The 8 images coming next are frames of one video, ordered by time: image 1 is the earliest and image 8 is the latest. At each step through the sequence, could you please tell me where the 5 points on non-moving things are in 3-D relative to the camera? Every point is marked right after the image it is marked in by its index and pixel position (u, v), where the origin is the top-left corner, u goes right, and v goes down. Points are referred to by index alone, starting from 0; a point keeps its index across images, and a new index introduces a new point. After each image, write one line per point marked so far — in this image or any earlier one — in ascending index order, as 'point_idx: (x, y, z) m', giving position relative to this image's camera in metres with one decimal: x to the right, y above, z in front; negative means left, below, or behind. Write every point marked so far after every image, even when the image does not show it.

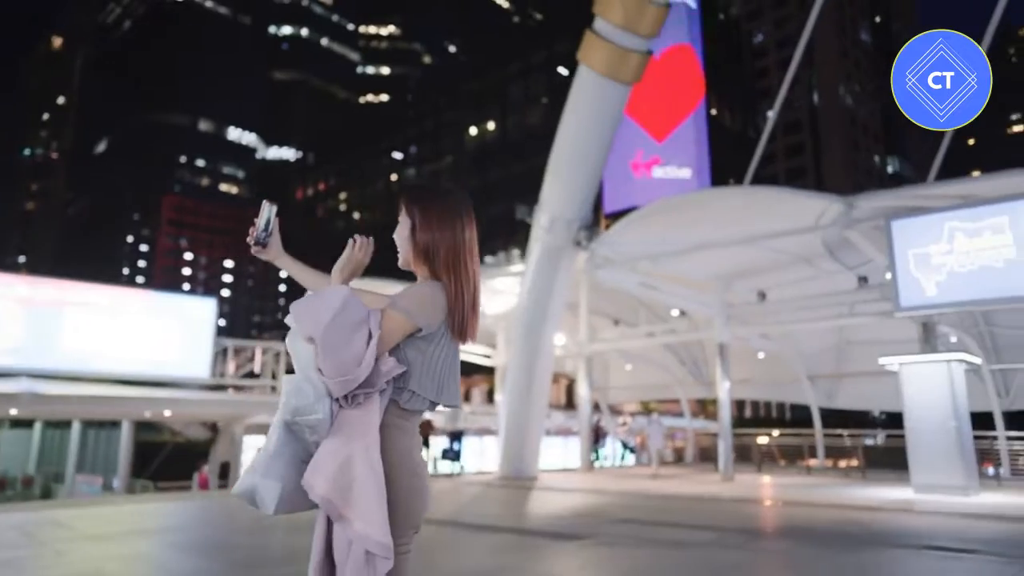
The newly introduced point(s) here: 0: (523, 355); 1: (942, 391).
0: (+0.3, -1.5, +16.3) m
1: (+8.4, -2.0, +13.4) m
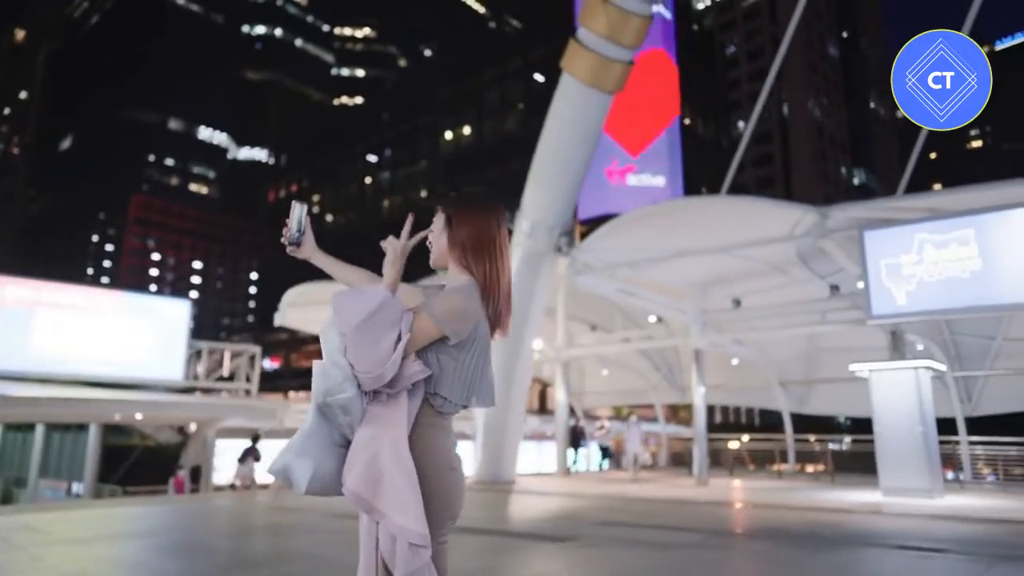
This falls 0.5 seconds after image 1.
0: (-0.2, -1.6, +16.4) m
1: (+8.0, -2.2, +13.8) m
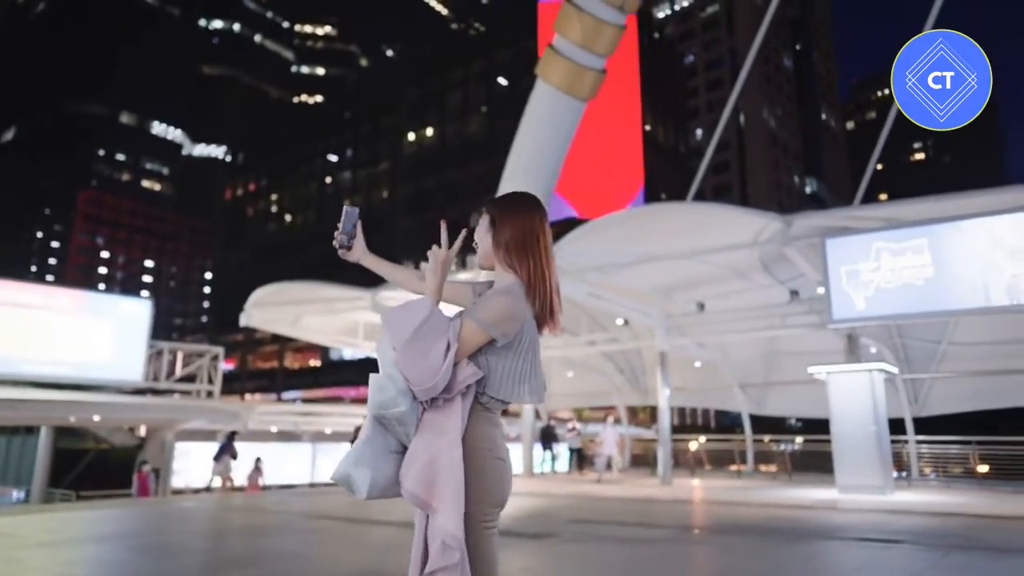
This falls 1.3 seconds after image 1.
0: (-0.9, -1.7, +16.6) m
1: (+7.4, -2.3, +14.5) m
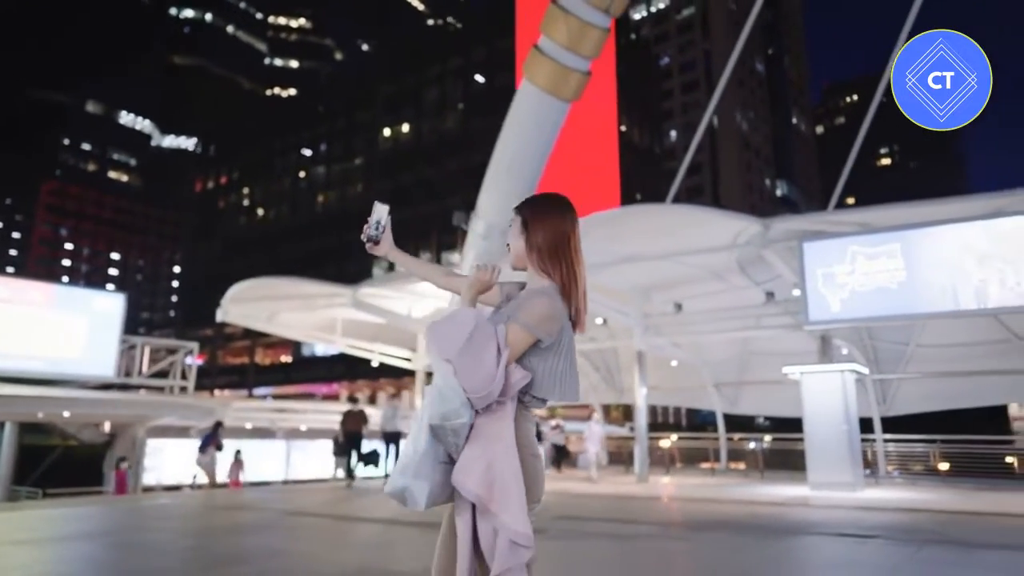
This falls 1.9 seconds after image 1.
0: (-1.4, -1.6, +16.6) m
1: (+7.0, -2.4, +14.8) m
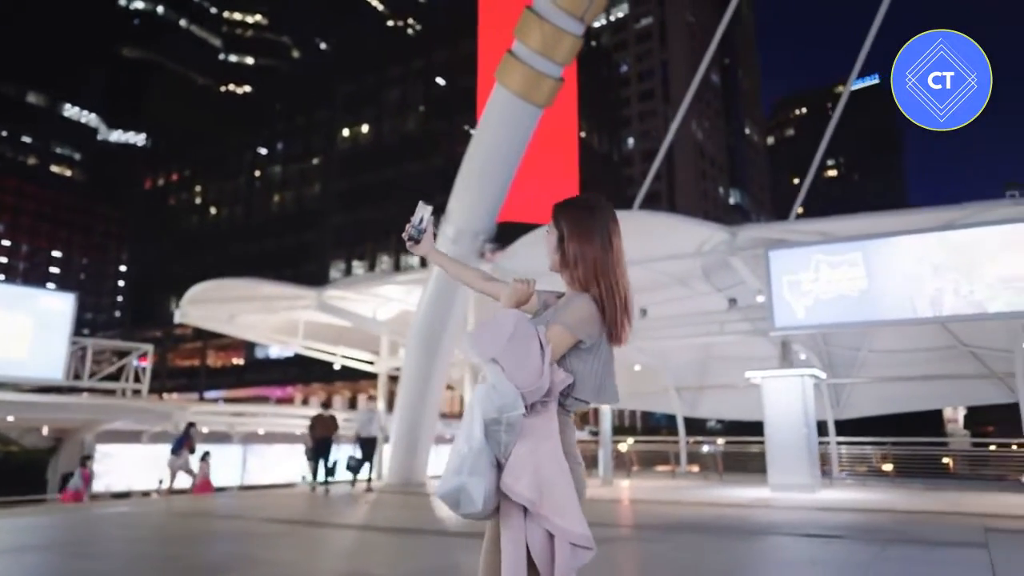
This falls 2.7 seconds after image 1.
0: (-2.2, -1.7, +16.5) m
1: (+6.3, -2.5, +15.3) m
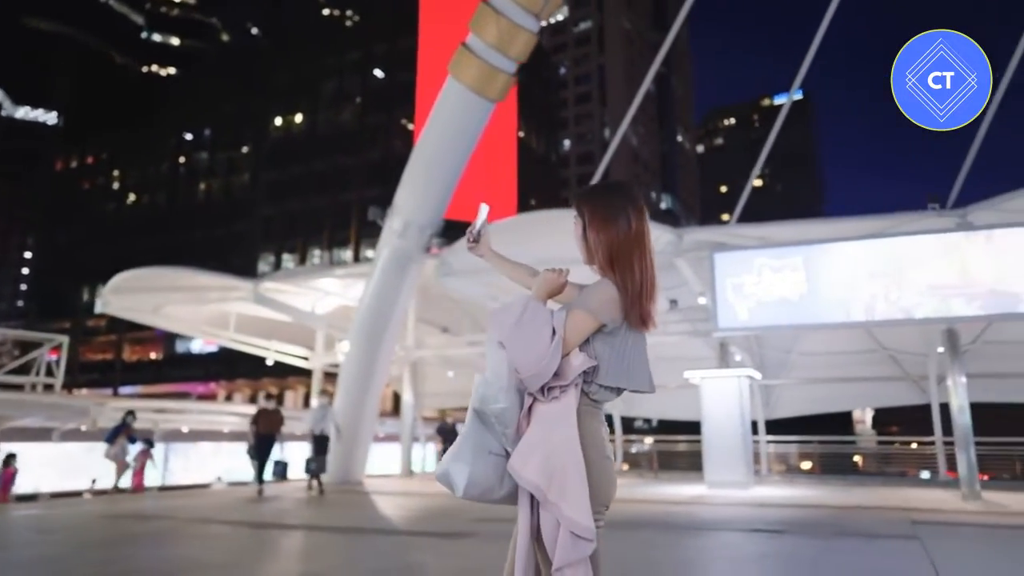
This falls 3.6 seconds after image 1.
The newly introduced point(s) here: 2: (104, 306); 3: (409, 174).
0: (-3.5, -1.6, +16.1) m
1: (+5.0, -2.6, +15.7) m
2: (-11.1, -0.5, +18.7) m
3: (-2.1, +2.4, +14.5) m
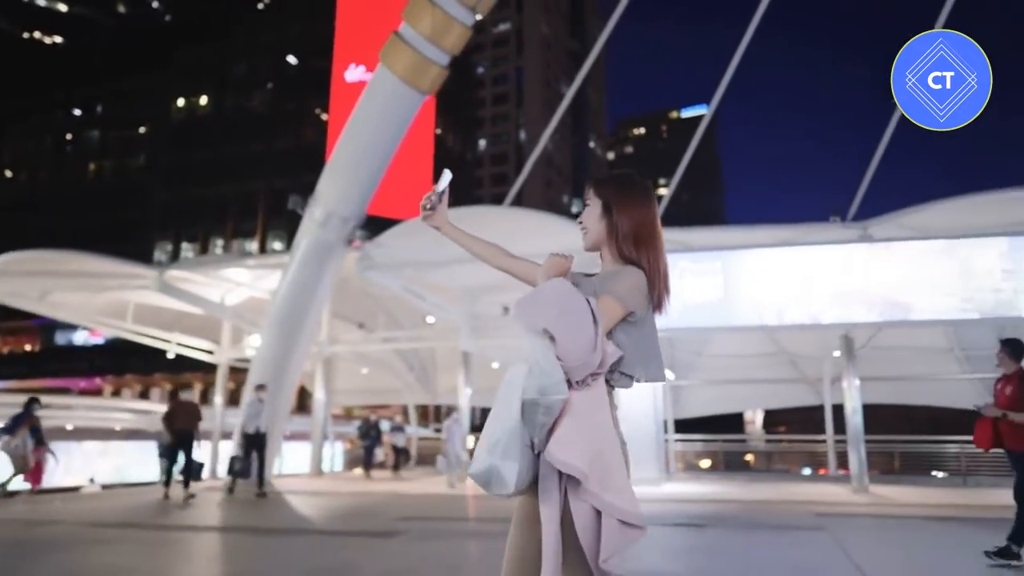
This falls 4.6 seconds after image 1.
0: (-5.3, -1.4, +15.4) m
1: (+3.2, -2.6, +16.2) m
2: (-13.1, -0.1, +17.0) m
3: (-3.6, +2.5, +14.0) m
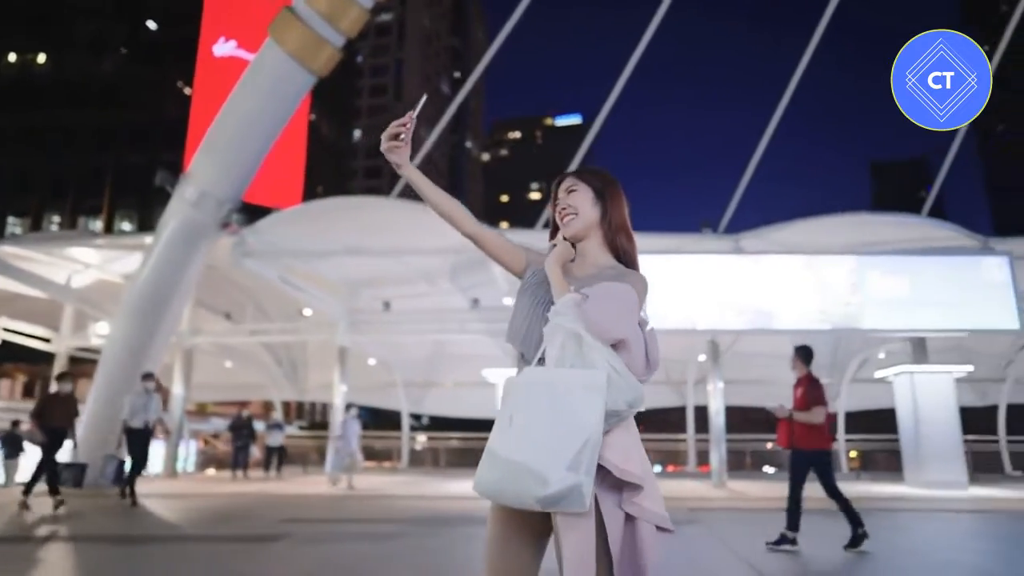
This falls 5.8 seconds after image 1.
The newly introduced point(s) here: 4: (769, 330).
0: (-7.7, -1.0, +14.0) m
1: (+0.4, -2.7, +16.4) m
2: (-15.7, +0.6, +14.1) m
3: (-5.6, +2.8, +13.0) m
4: (+5.3, -0.9, +14.0) m
